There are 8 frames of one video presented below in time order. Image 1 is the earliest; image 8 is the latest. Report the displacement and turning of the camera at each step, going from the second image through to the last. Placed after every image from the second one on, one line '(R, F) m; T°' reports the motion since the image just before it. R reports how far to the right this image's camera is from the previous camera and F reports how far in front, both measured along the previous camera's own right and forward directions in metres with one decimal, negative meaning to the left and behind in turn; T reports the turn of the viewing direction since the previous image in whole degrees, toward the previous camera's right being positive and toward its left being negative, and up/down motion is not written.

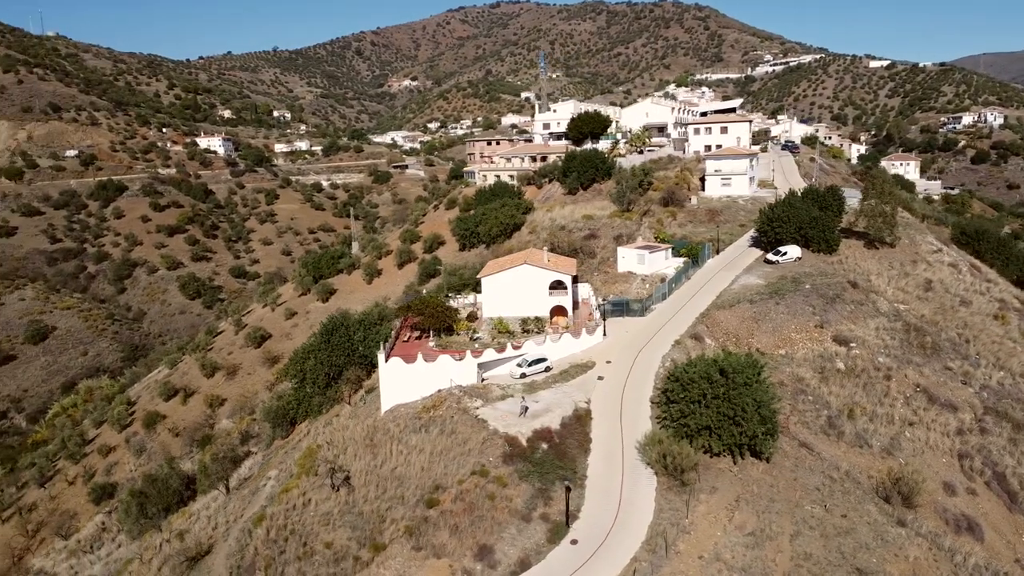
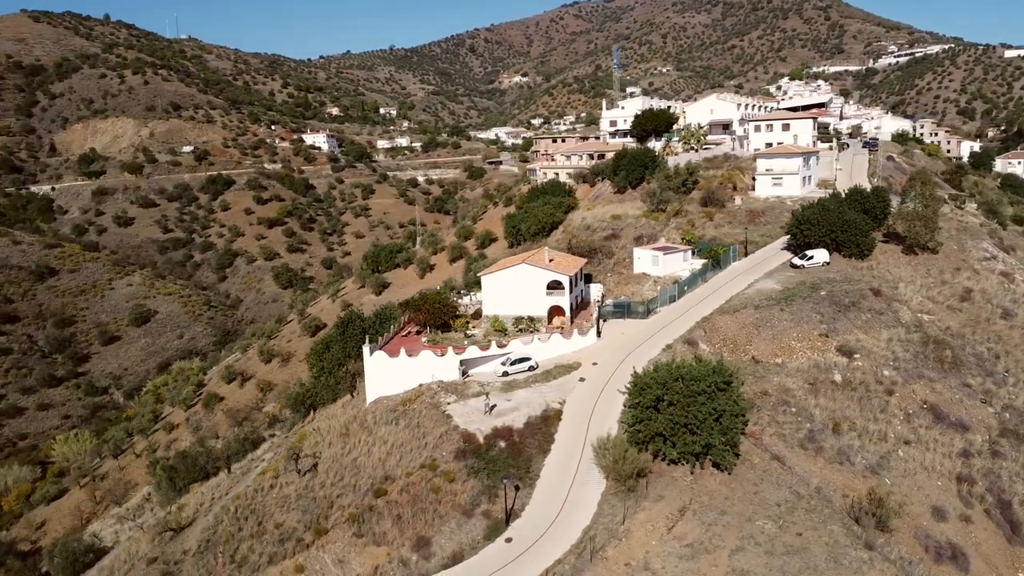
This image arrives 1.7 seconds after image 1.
(+4.6, 0.0) m; -8°
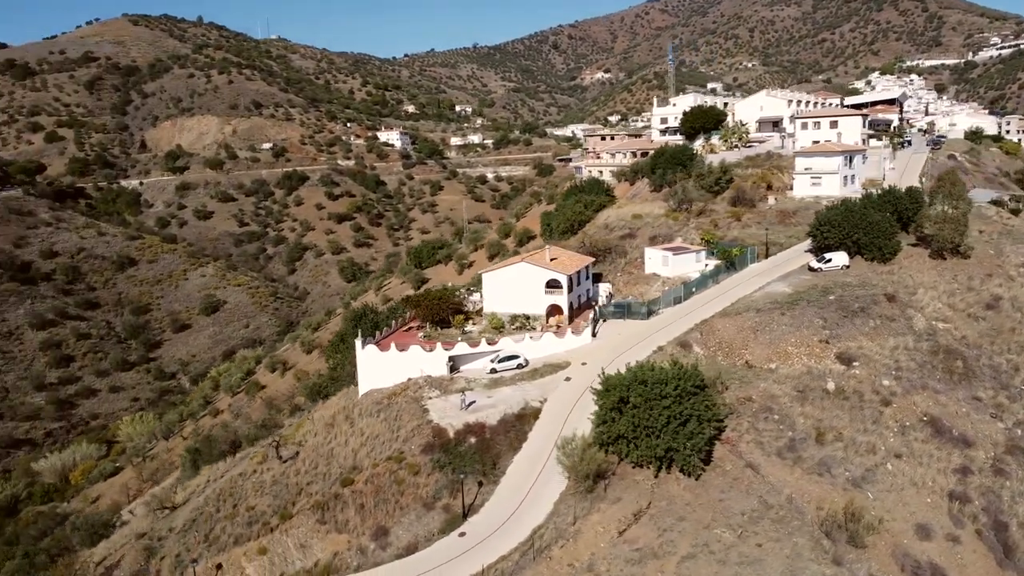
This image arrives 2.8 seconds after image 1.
(+3.4, 0.0) m; -6°
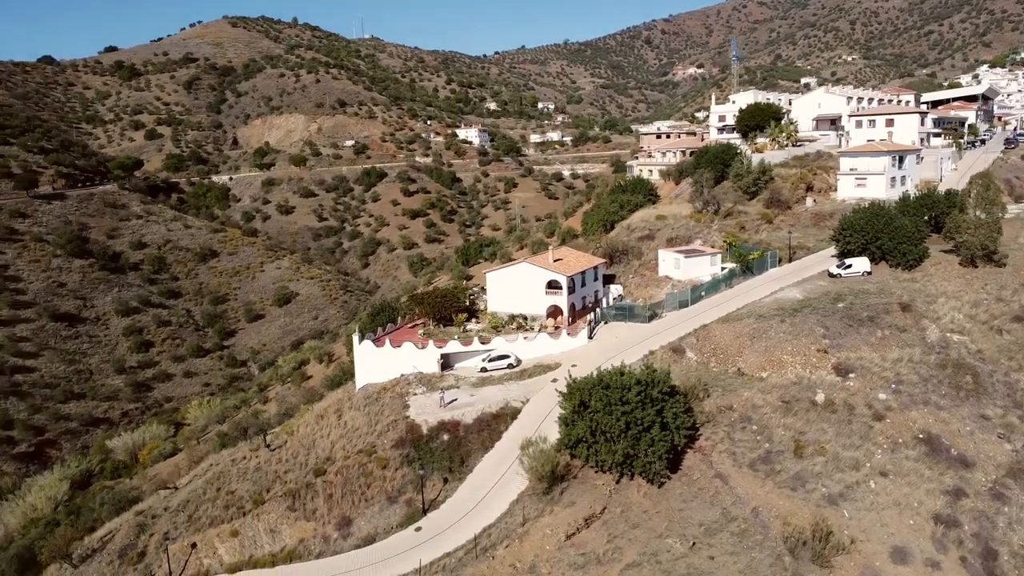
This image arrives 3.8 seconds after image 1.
(+3.6, 0.0) m; -7°
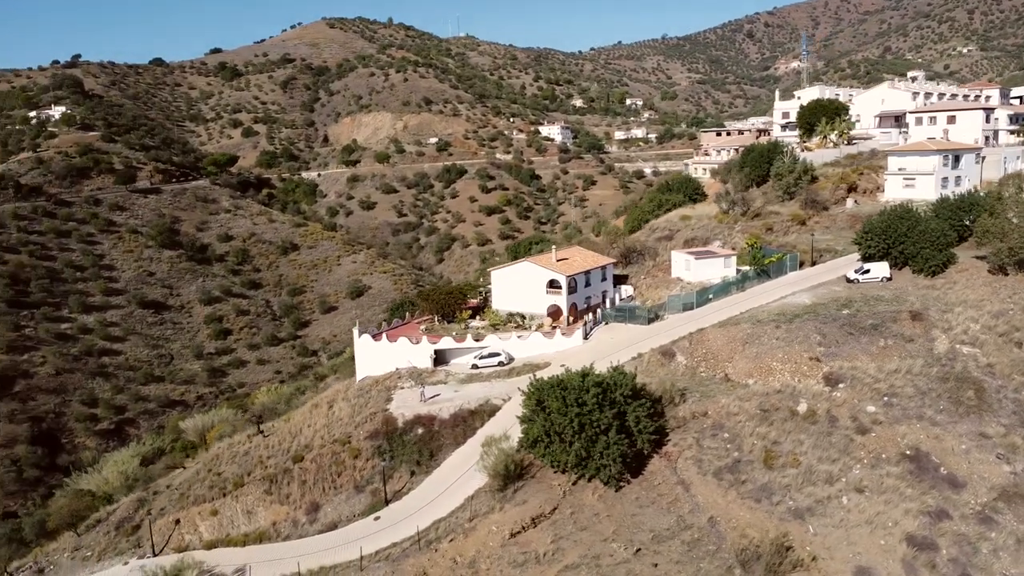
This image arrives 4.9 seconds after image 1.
(+3.9, +0.1) m; -7°
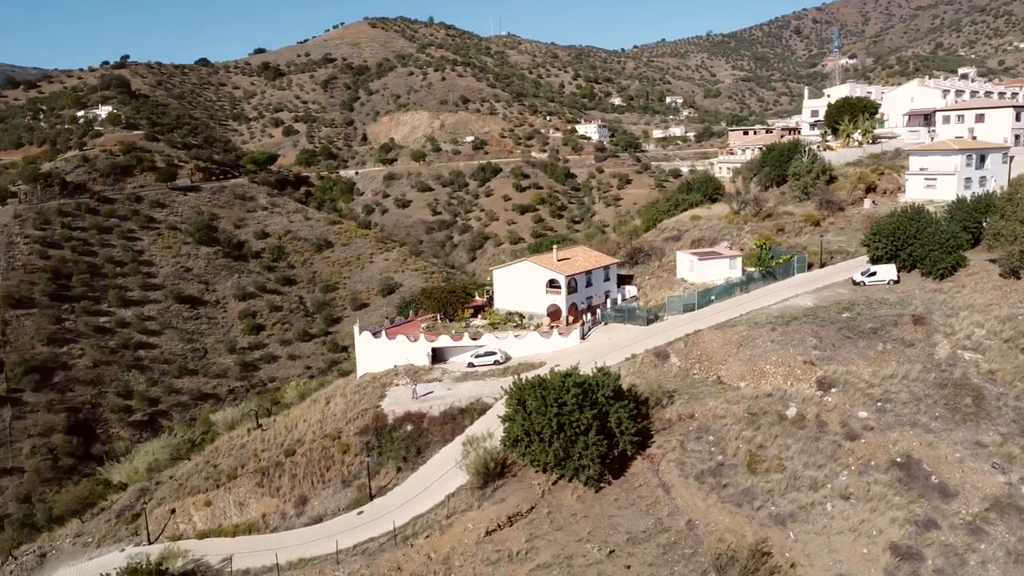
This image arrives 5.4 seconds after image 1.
(+1.7, 0.0) m; -3°
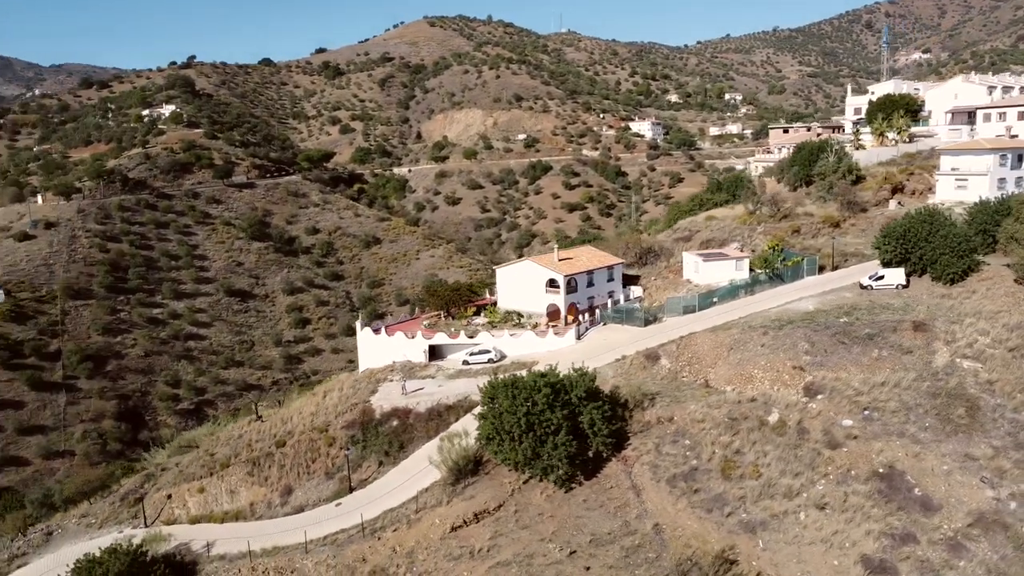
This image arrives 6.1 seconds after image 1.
(+2.5, 0.0) m; -5°
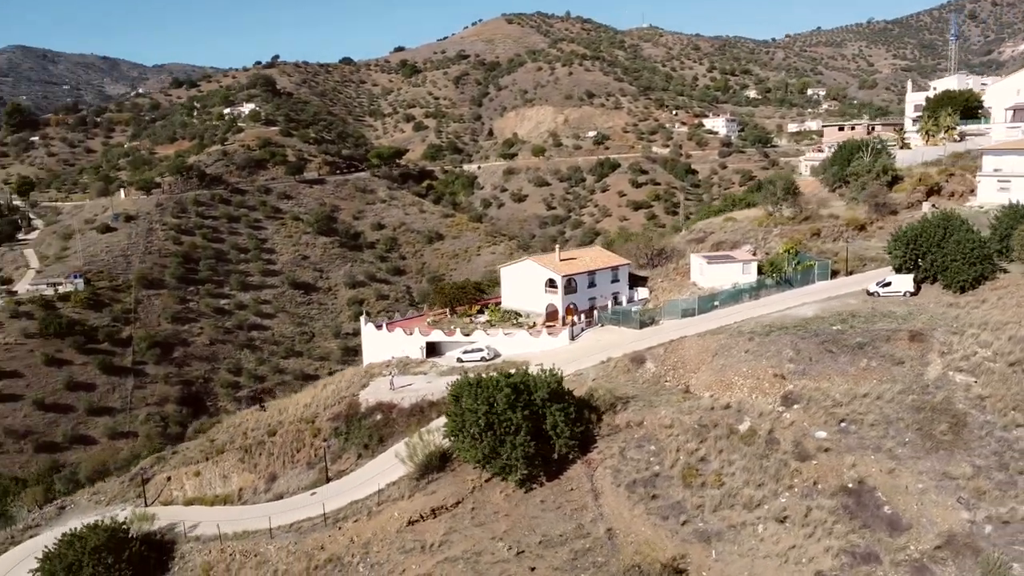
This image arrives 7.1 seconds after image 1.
(+3.4, 0.0) m; -6°
